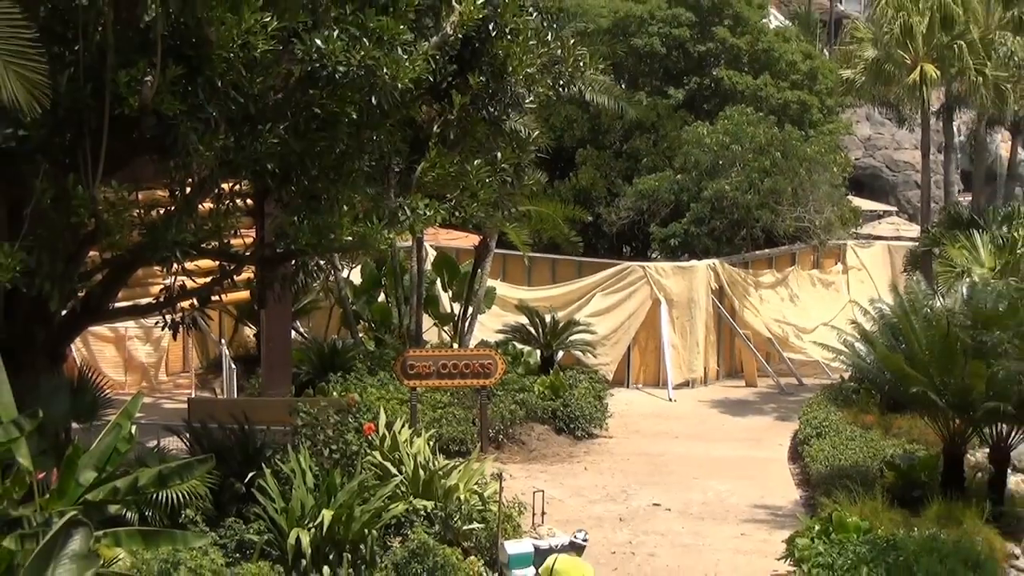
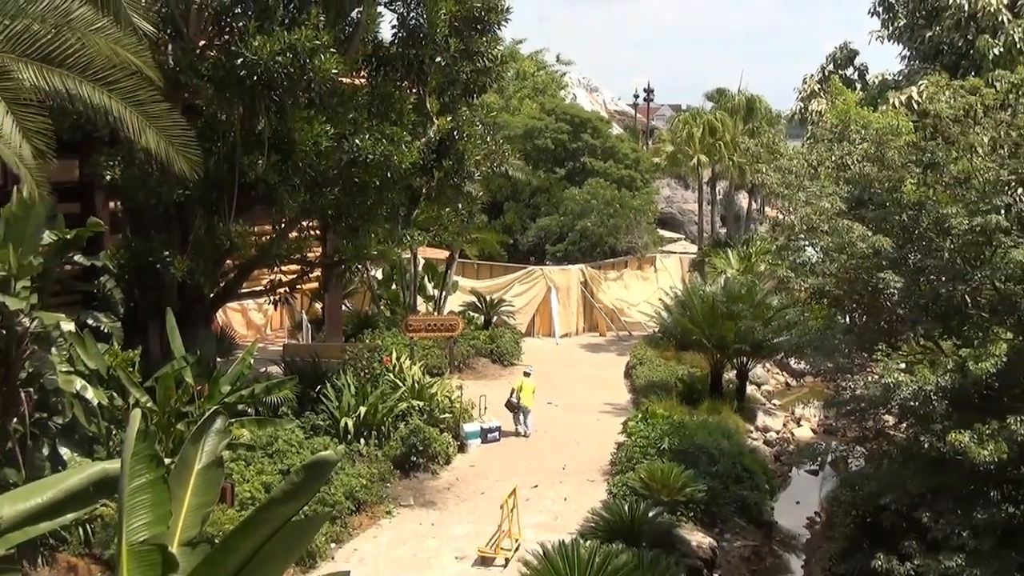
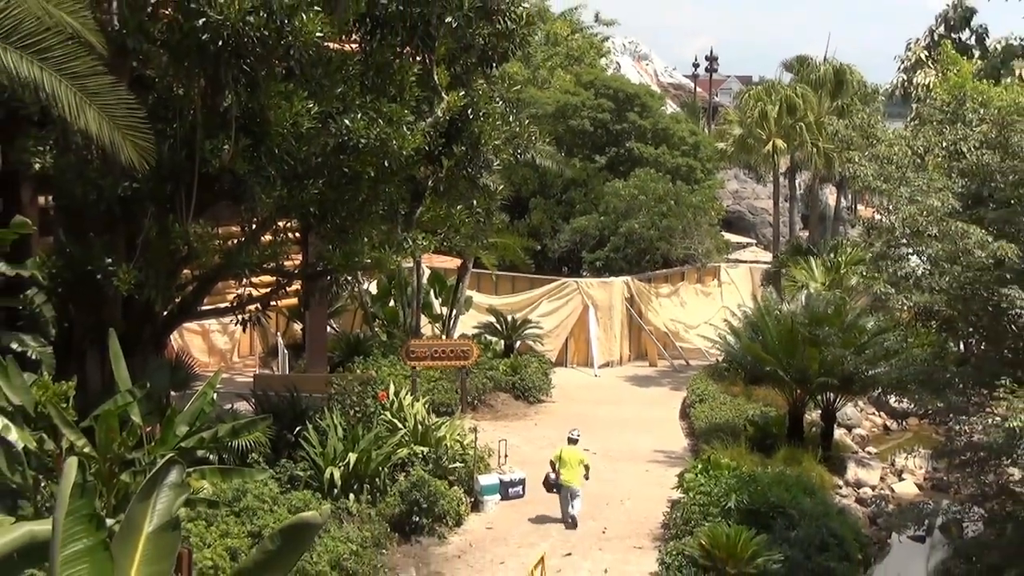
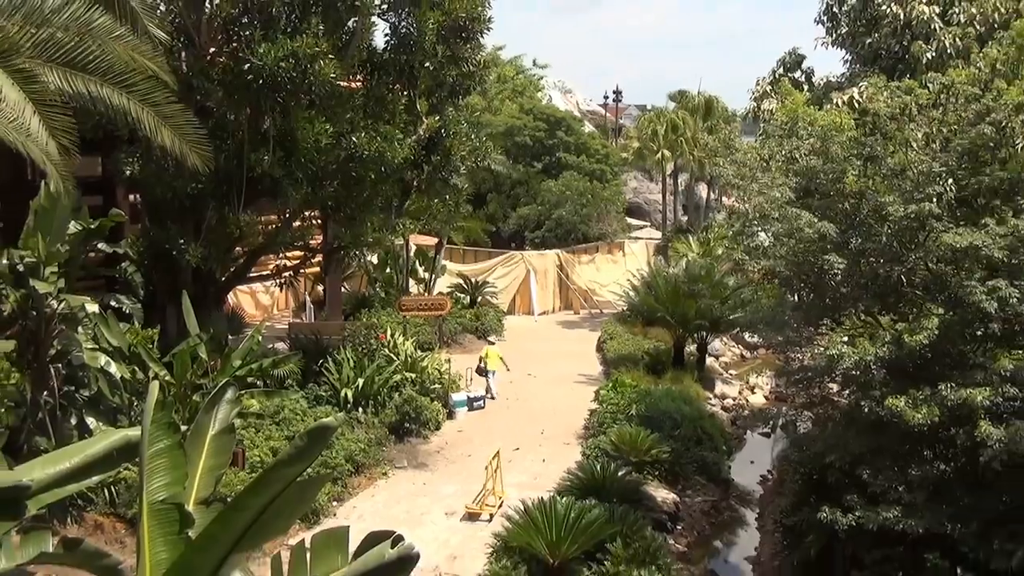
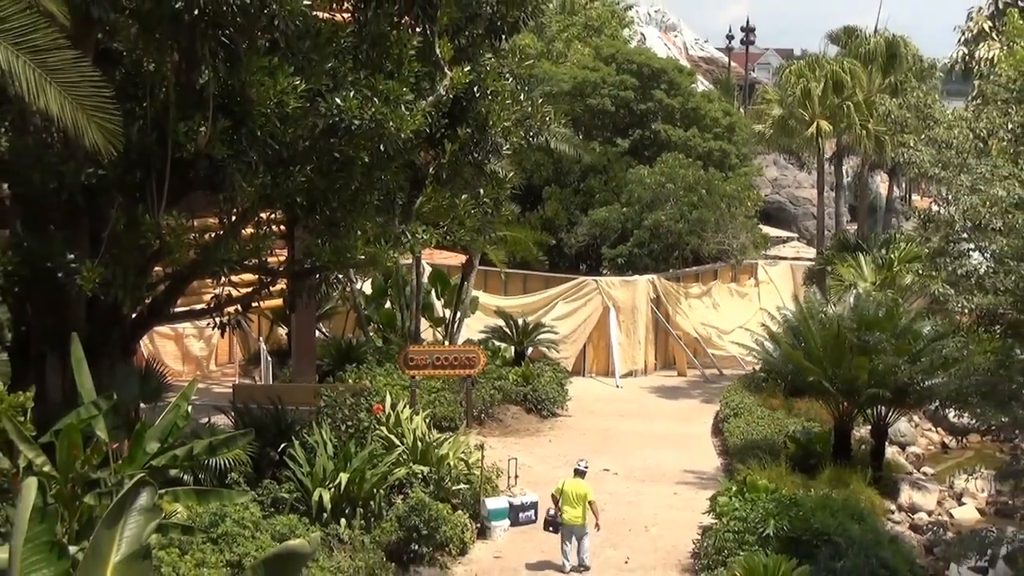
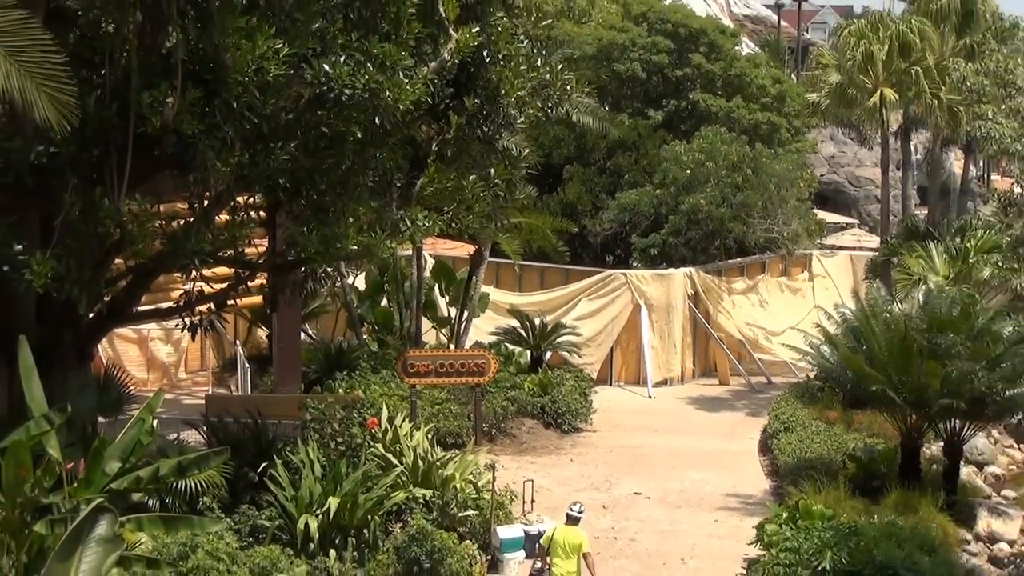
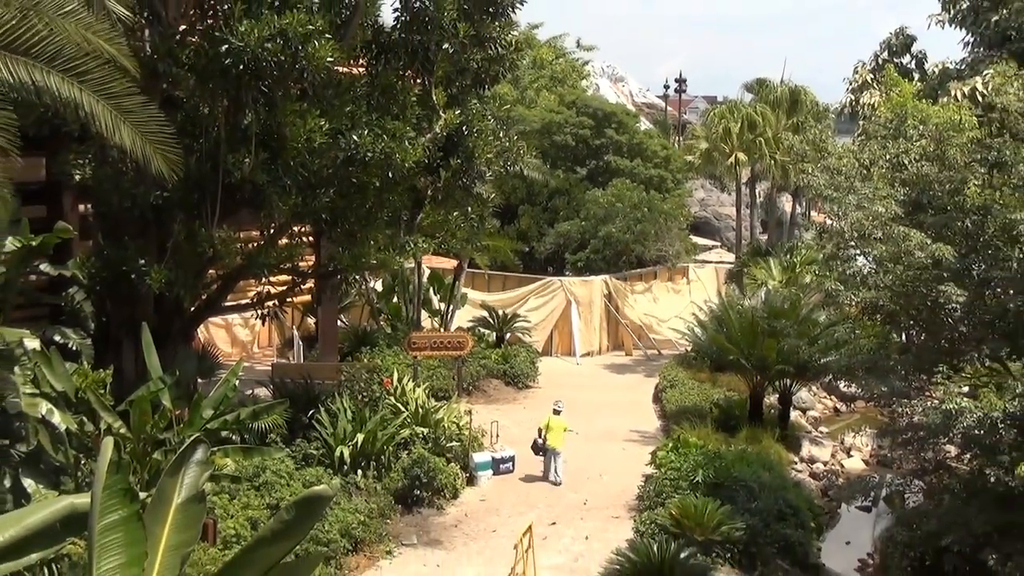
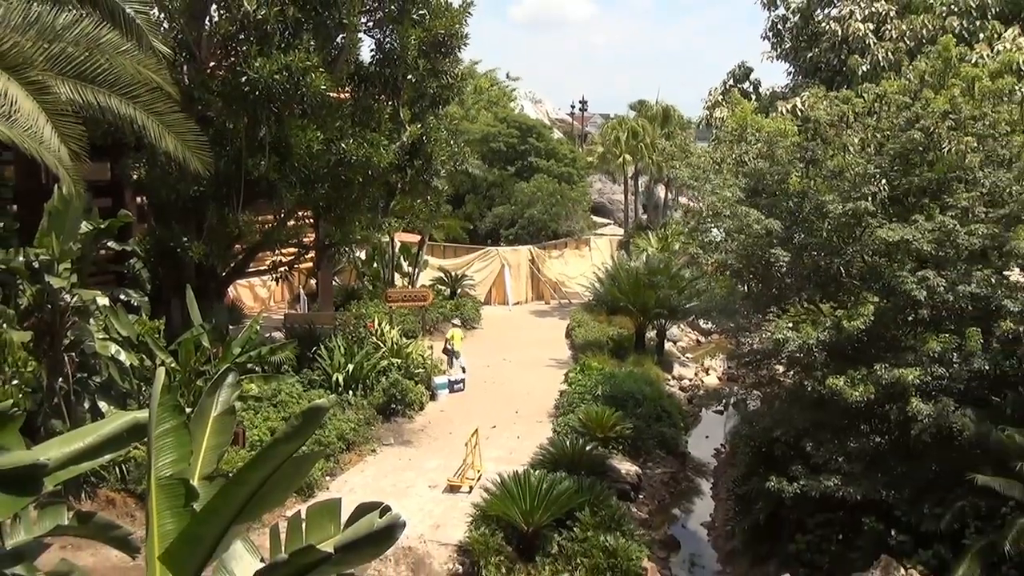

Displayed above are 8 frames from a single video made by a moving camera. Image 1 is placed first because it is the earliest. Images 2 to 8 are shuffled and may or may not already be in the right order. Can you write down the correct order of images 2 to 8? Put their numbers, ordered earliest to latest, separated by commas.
6, 5, 3, 7, 2, 4, 8
